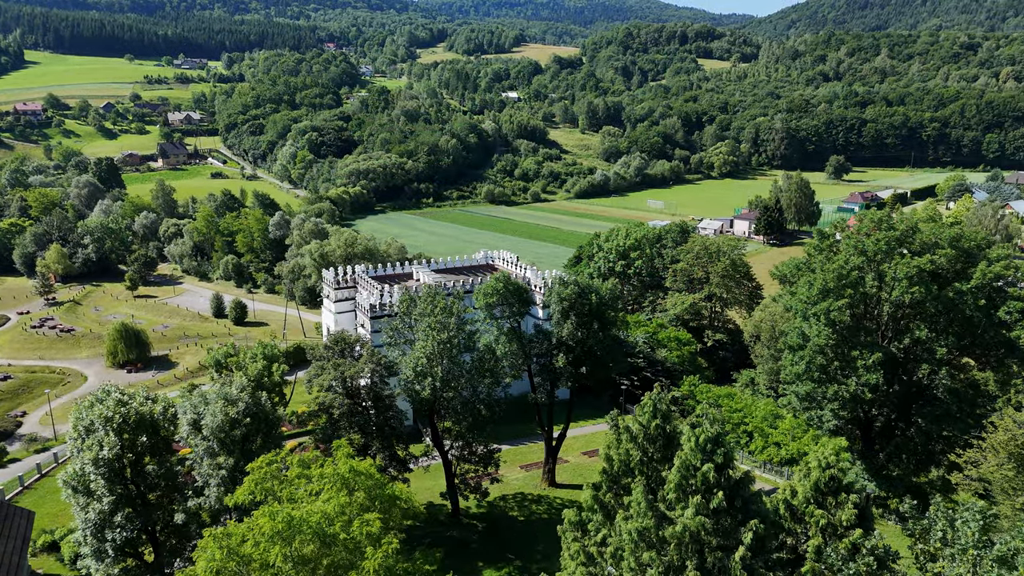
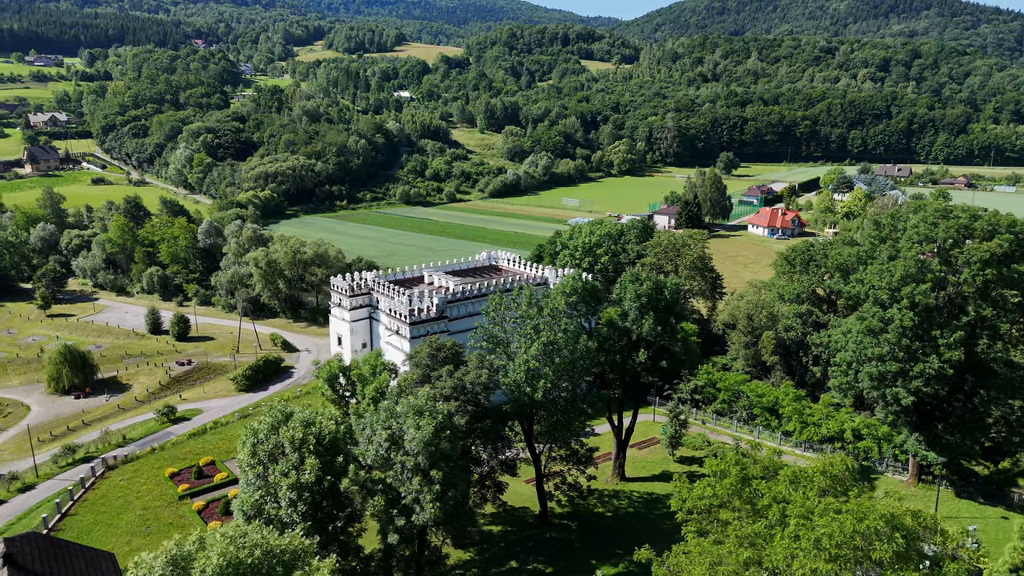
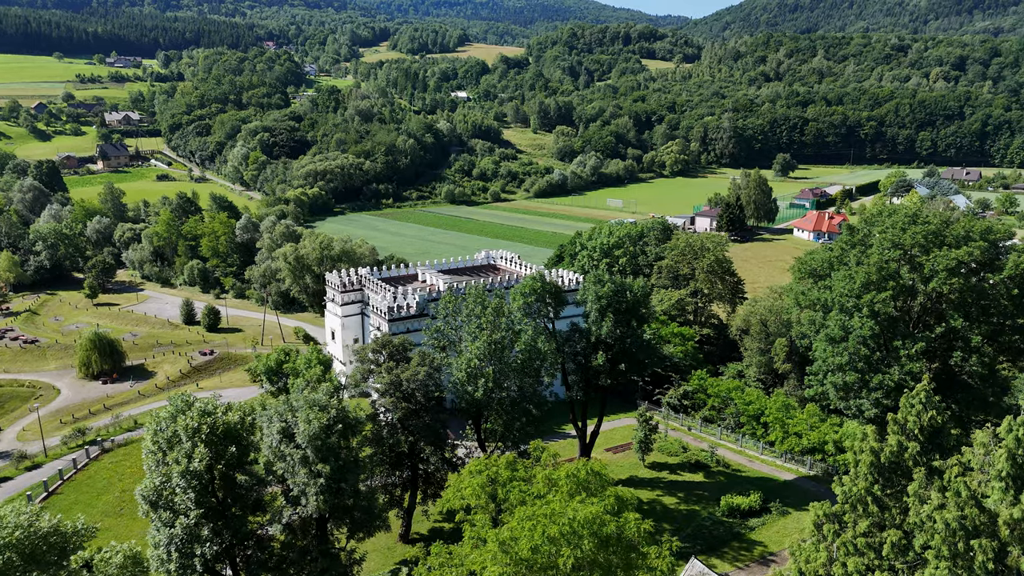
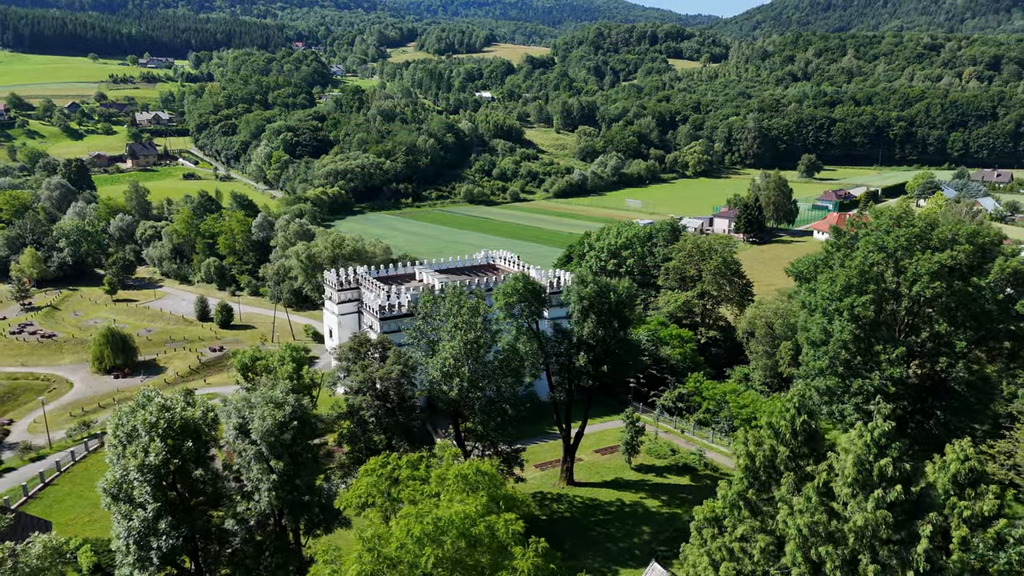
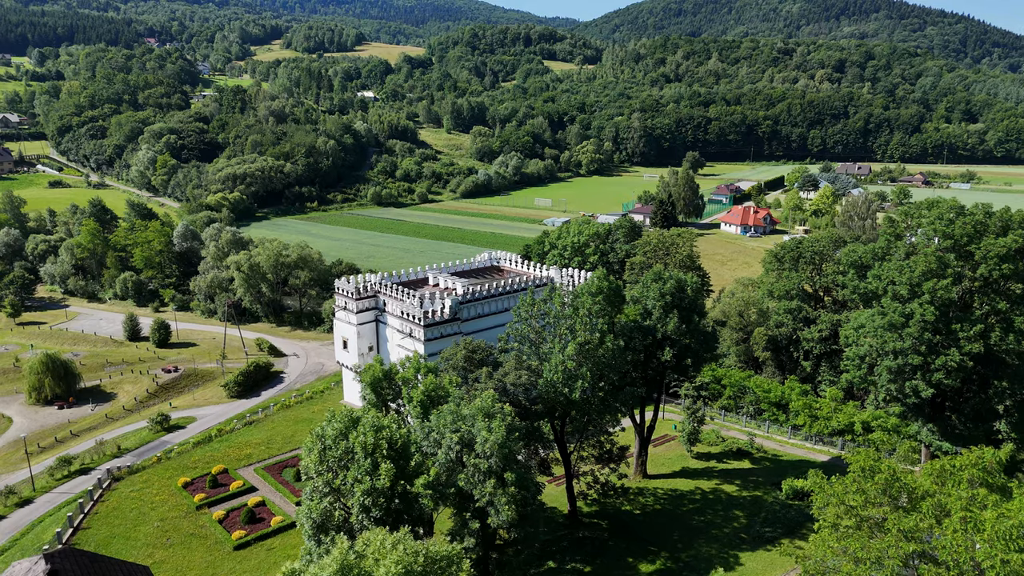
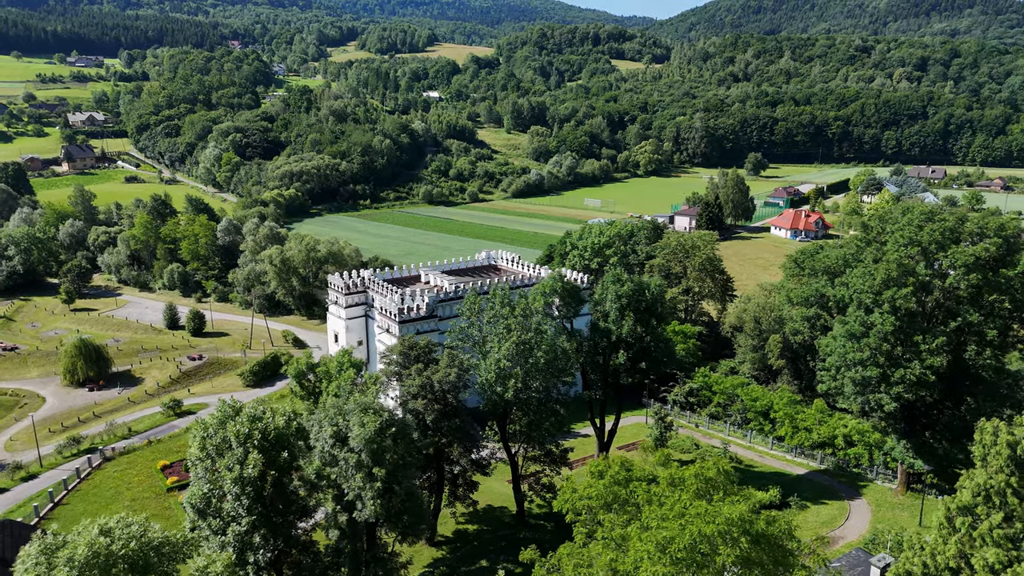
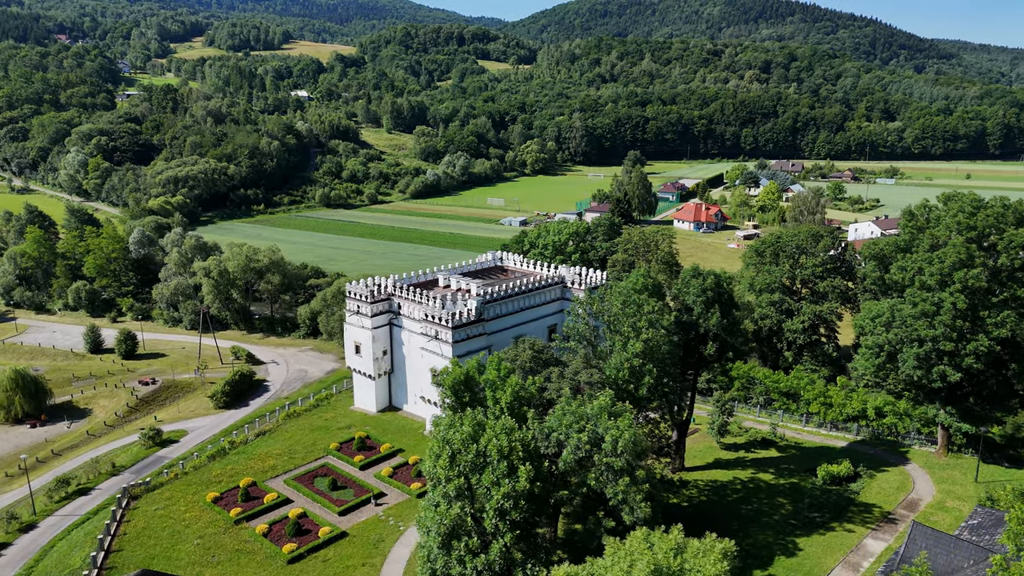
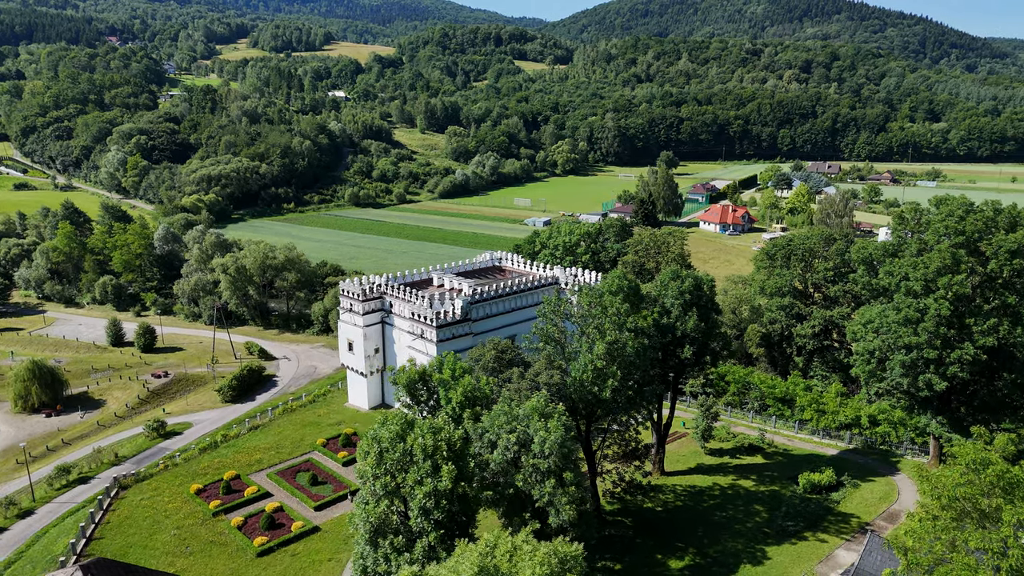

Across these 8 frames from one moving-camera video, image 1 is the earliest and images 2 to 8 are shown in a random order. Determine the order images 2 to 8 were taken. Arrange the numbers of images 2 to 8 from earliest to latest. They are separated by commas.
4, 3, 6, 2, 5, 8, 7
